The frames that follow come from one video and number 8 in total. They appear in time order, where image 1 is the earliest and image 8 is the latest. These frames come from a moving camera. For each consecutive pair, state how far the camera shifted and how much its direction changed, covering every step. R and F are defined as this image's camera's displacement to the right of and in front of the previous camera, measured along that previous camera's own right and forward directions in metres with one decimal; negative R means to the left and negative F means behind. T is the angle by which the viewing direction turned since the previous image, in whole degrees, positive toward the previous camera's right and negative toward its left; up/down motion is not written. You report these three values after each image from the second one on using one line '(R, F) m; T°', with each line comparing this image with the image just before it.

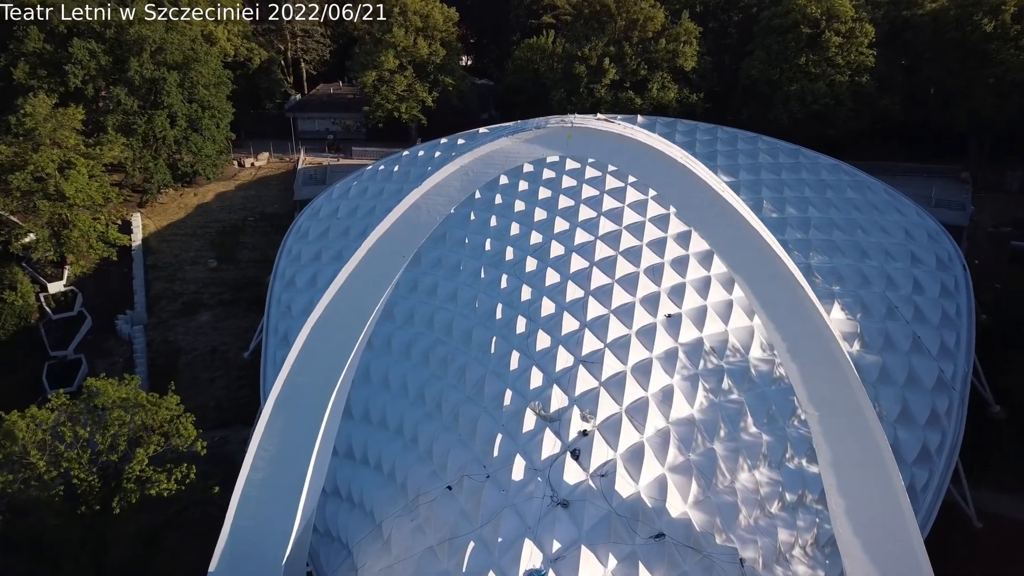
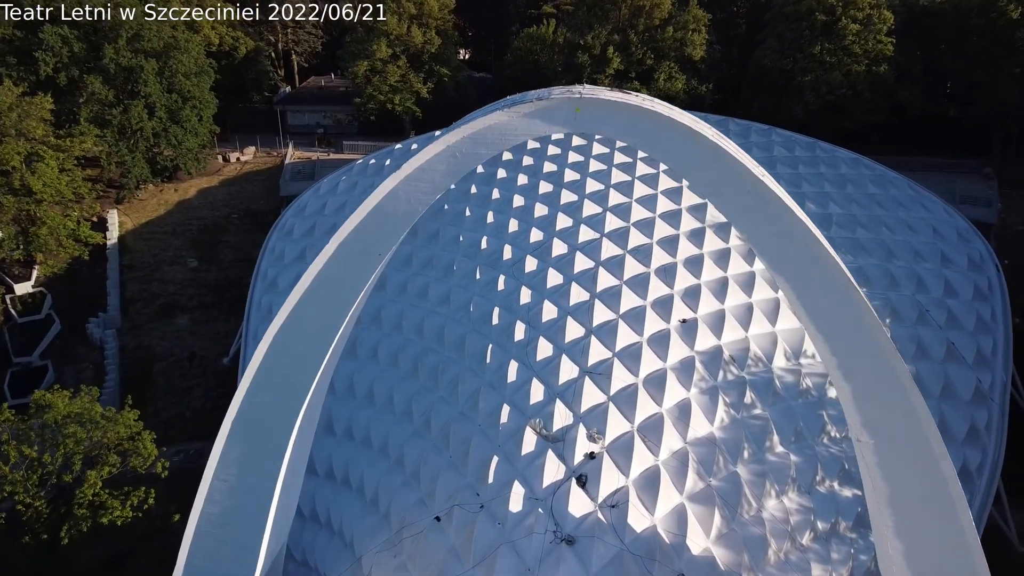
(0.0, +1.6) m; 0°
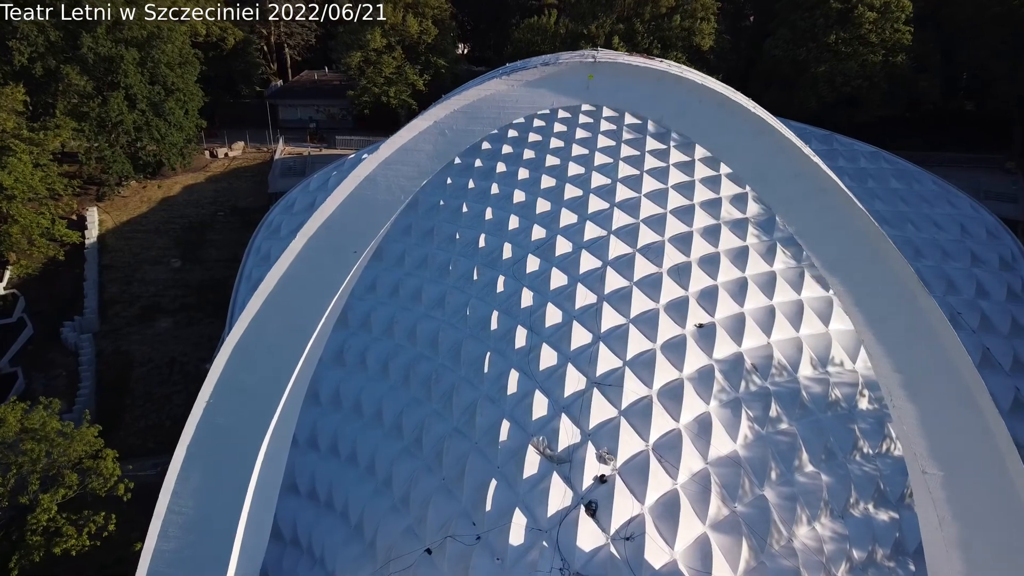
(0.0, +1.3) m; 0°
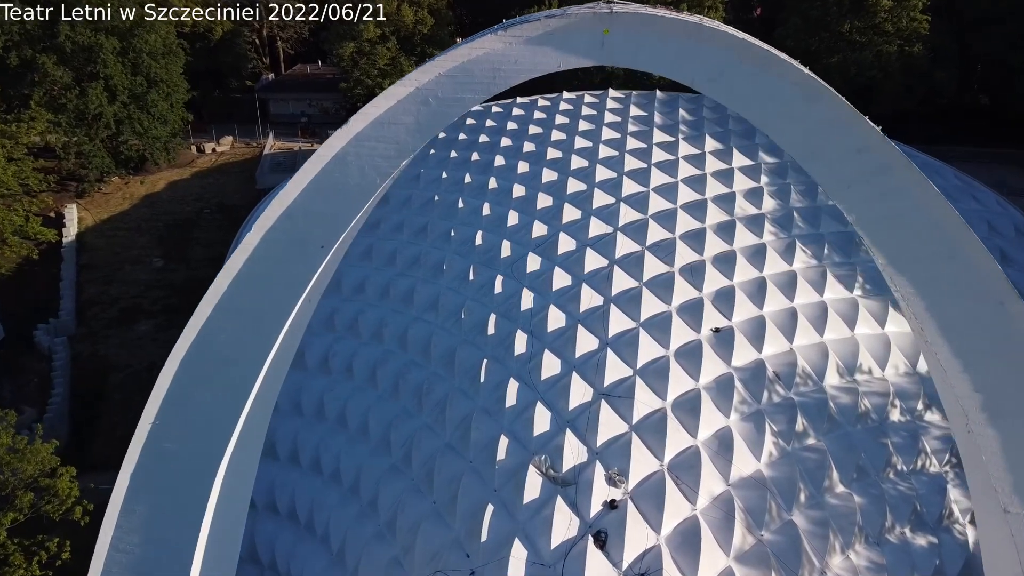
(0.0, +1.2) m; 0°
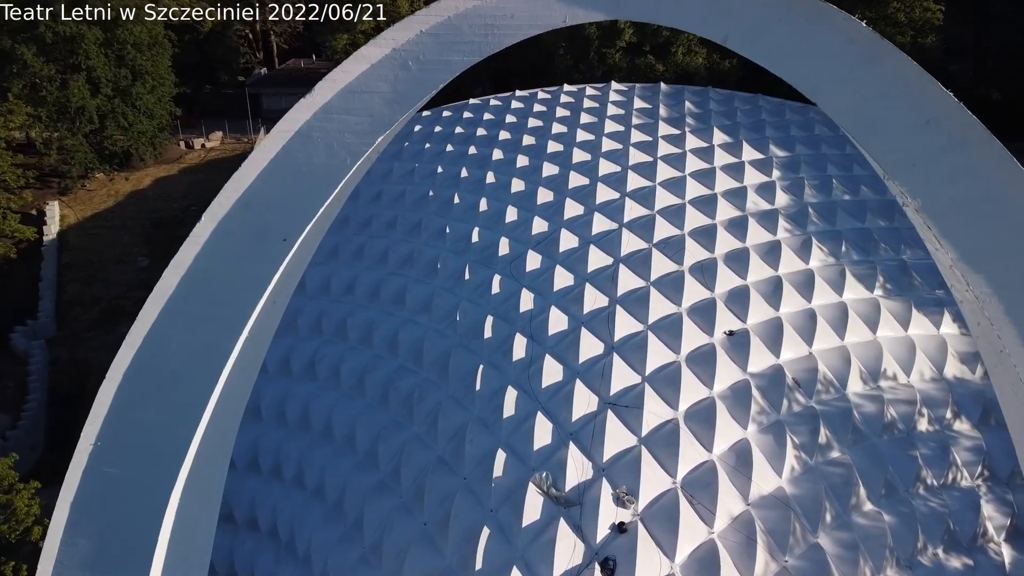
(0.0, +0.9) m; 0°
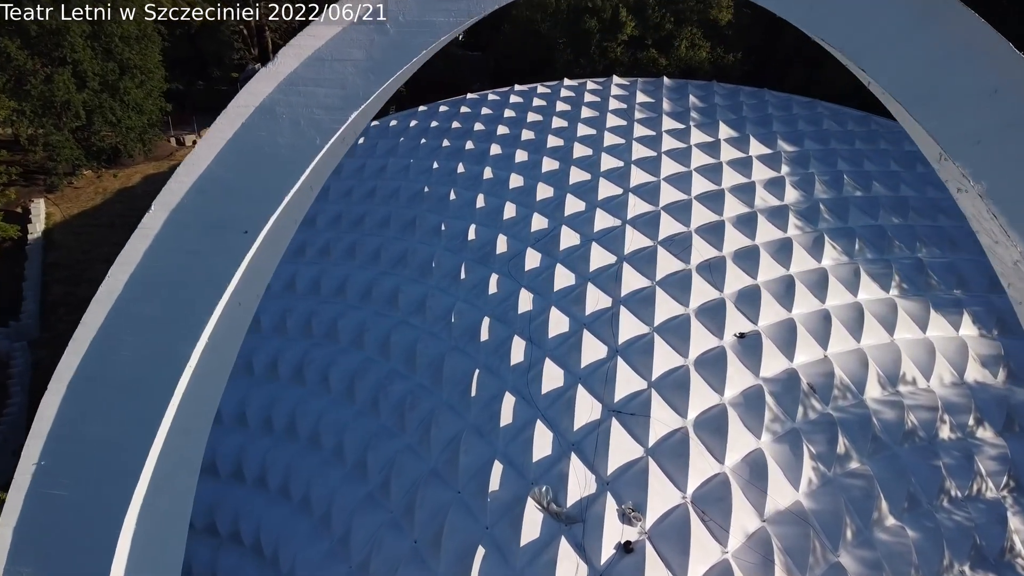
(0.0, +0.7) m; 0°
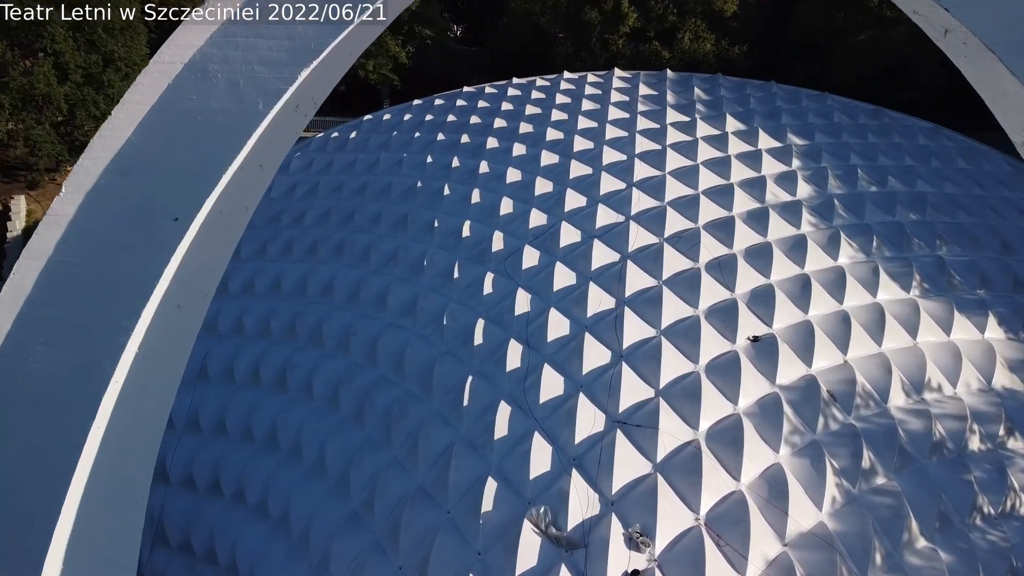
(+0.1, +0.8) m; 0°
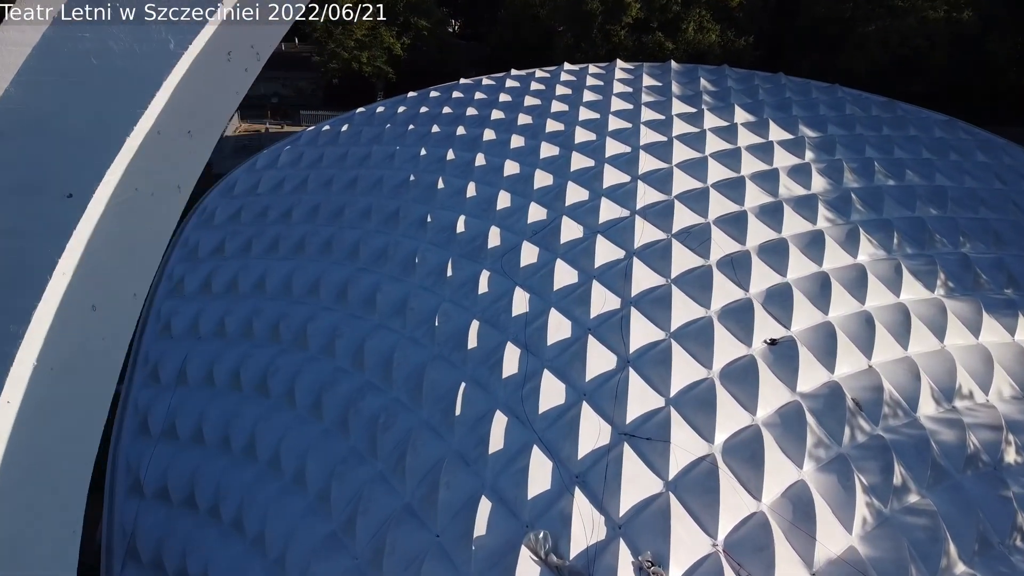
(0.0, +0.8) m; 0°
